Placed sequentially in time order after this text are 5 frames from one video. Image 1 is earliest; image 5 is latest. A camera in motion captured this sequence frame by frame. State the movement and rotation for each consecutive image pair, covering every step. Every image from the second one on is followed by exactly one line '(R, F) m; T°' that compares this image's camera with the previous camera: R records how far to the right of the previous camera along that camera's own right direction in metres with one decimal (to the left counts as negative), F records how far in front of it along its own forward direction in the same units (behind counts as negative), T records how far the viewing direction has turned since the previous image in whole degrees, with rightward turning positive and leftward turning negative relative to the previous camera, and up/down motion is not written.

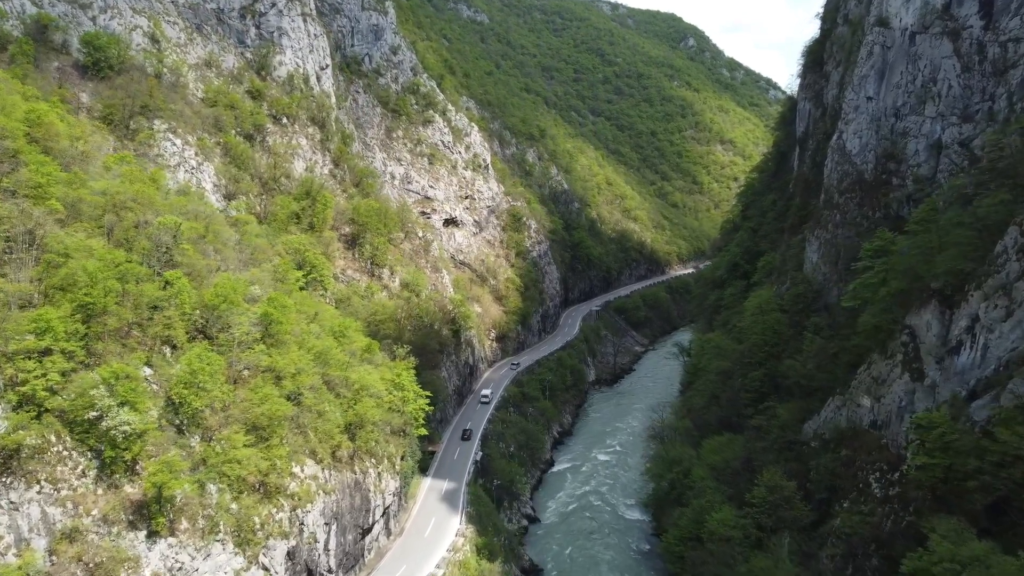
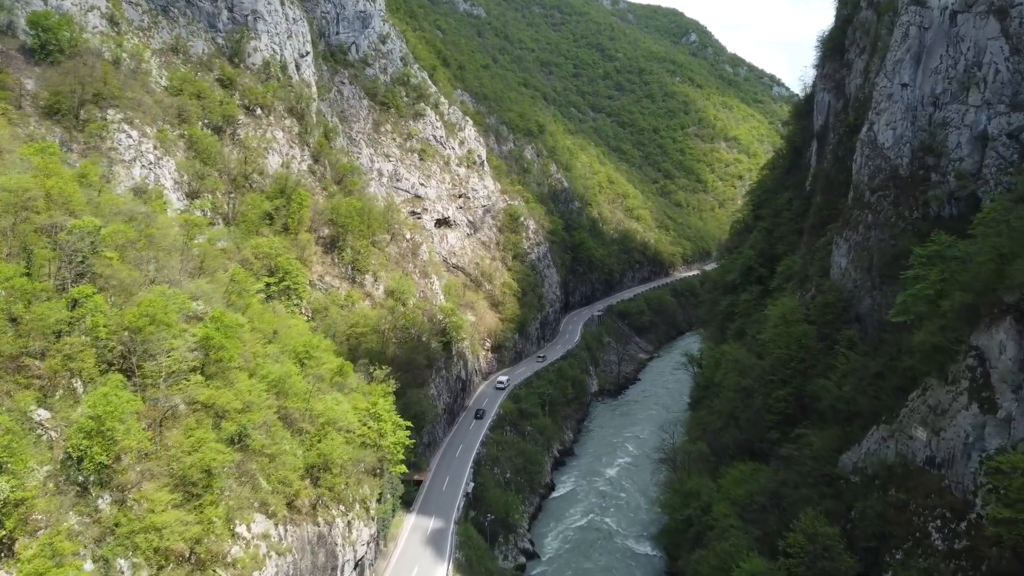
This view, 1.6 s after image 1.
(+0.1, +3.9) m; 0°
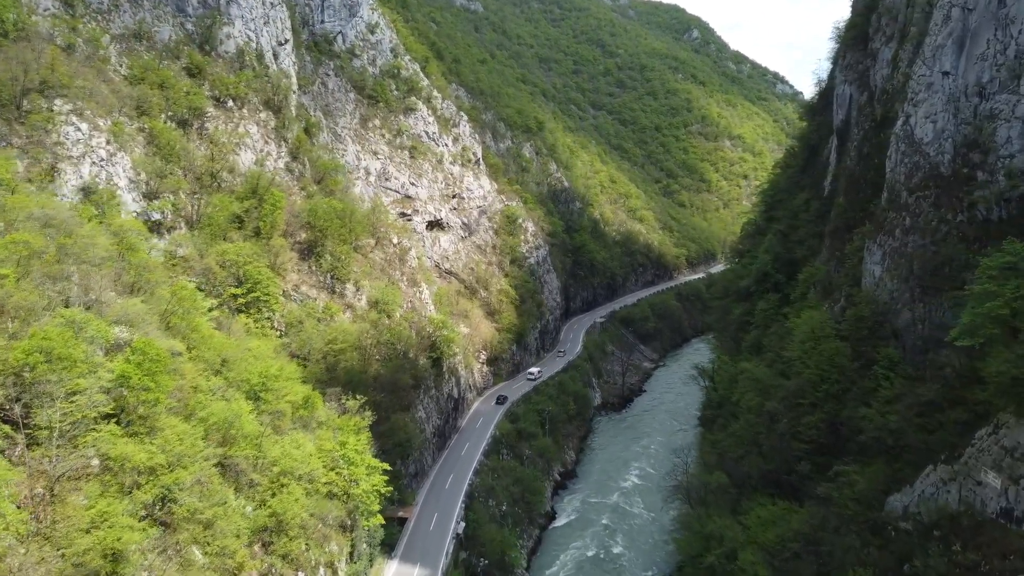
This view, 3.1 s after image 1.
(+0.1, +3.7) m; 0°
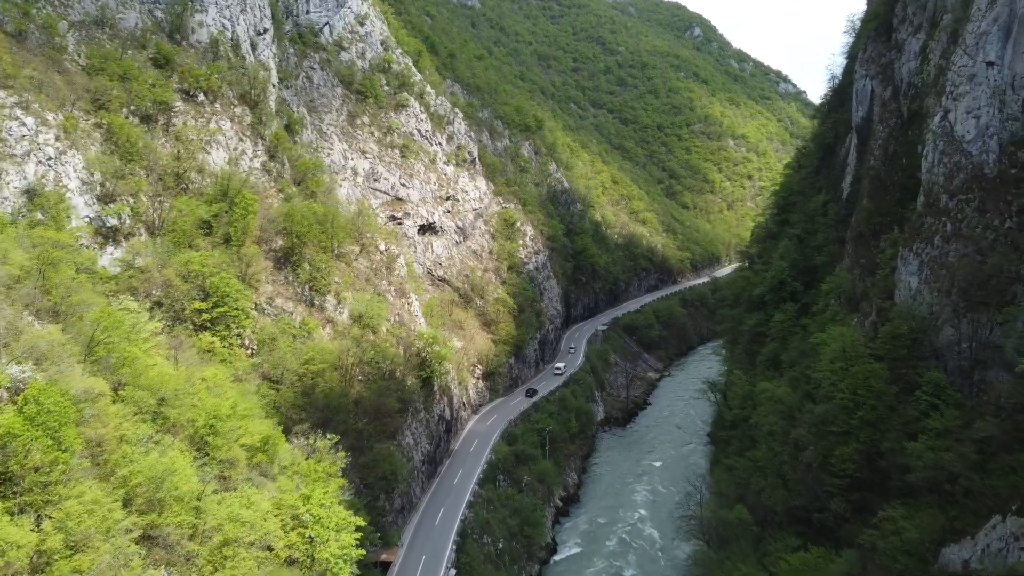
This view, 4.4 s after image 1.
(0.0, +3.2) m; 0°
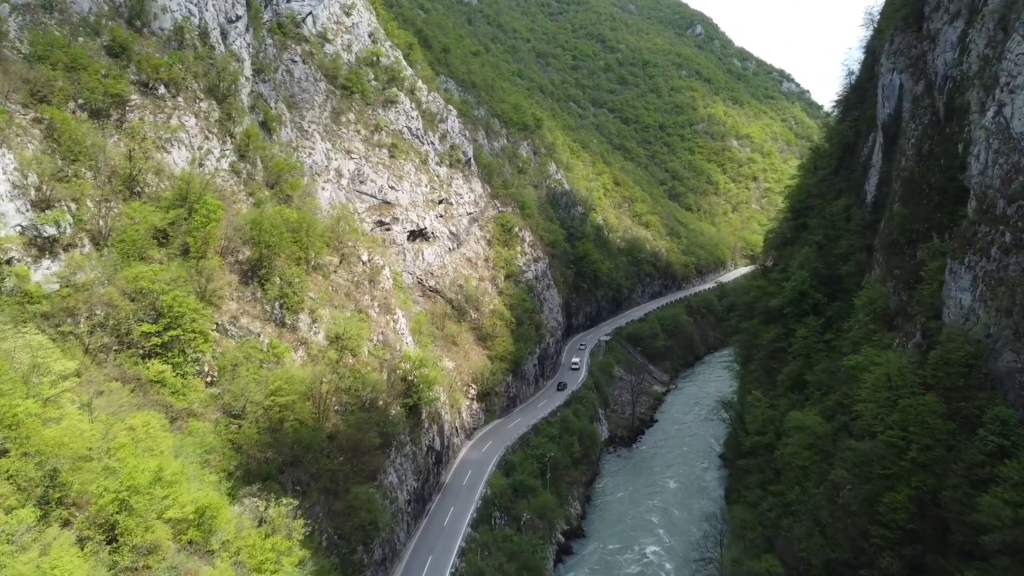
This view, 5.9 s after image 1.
(0.0, +3.6) m; 0°
